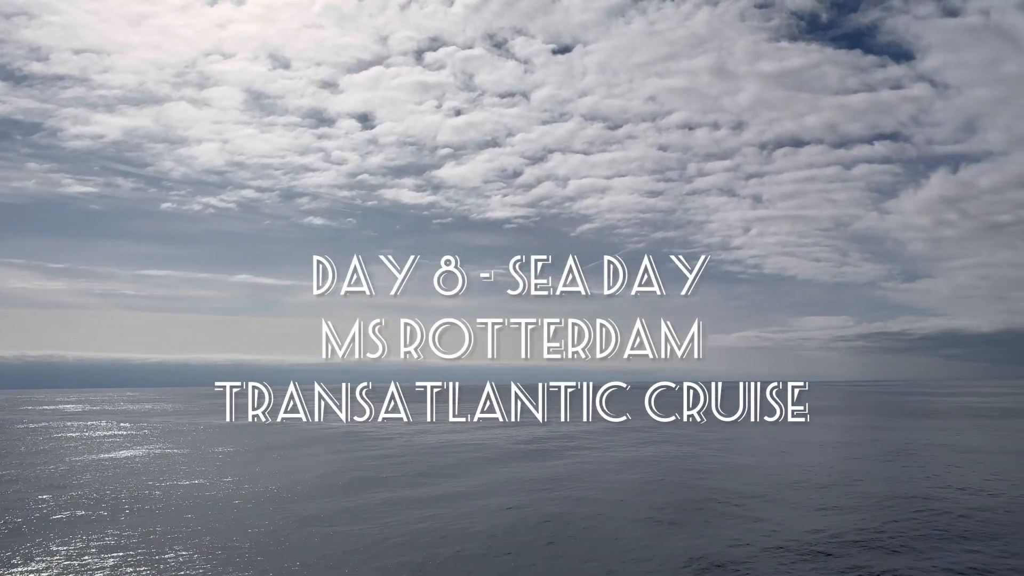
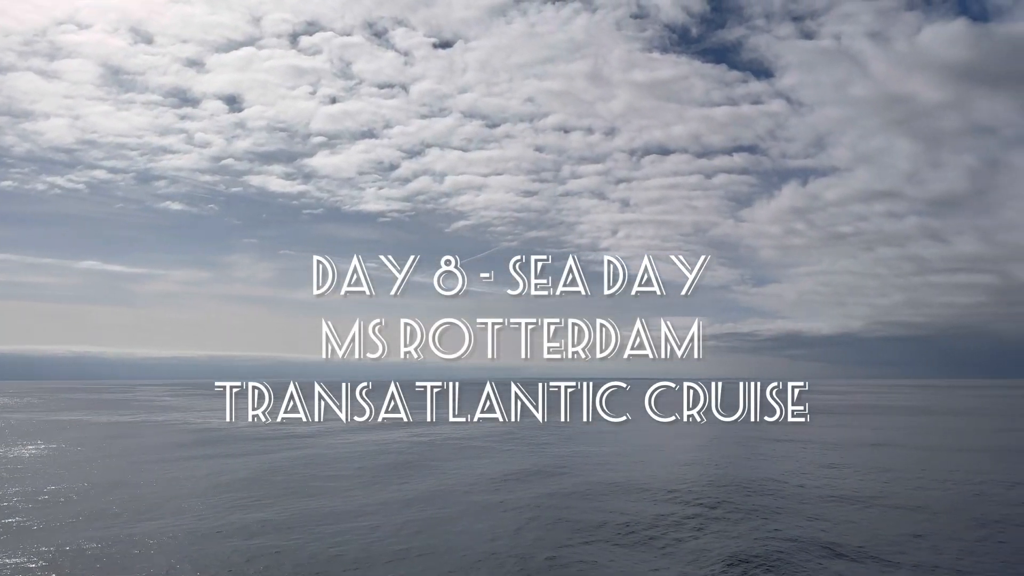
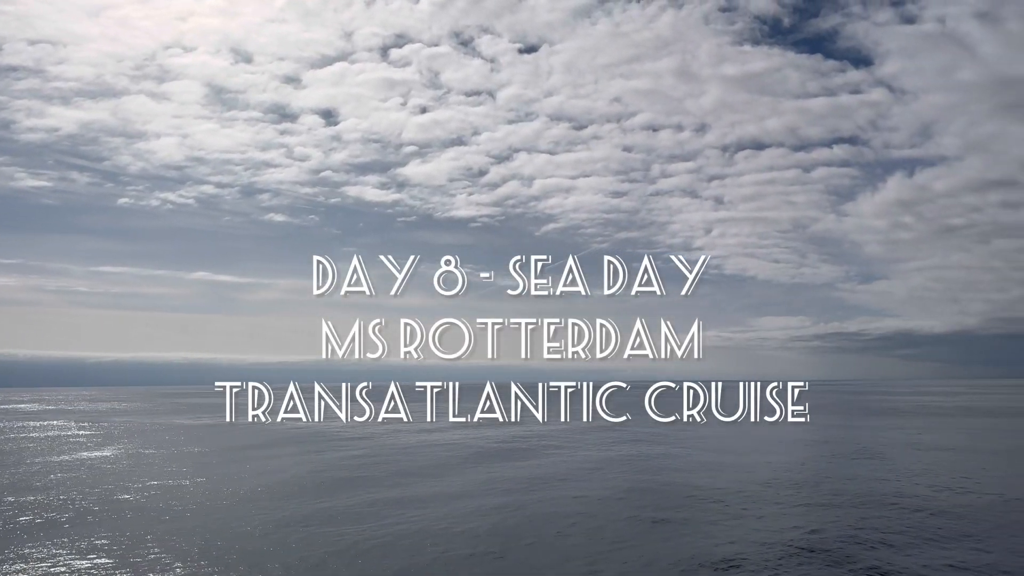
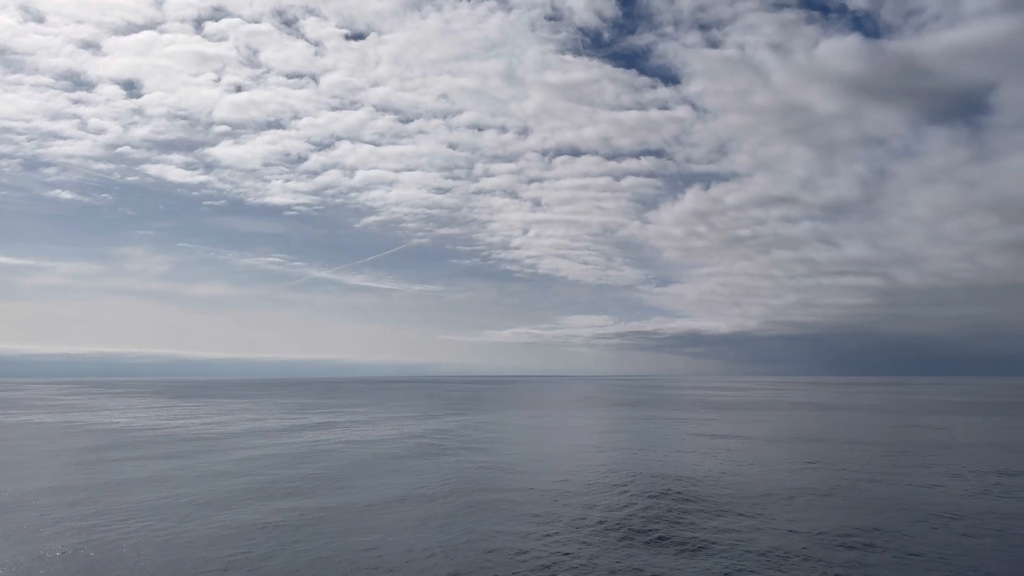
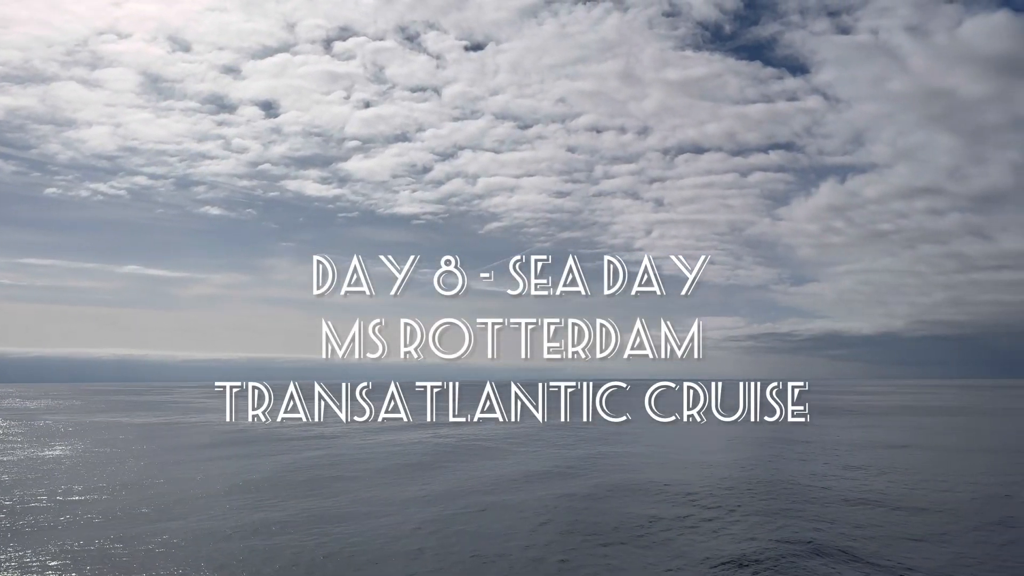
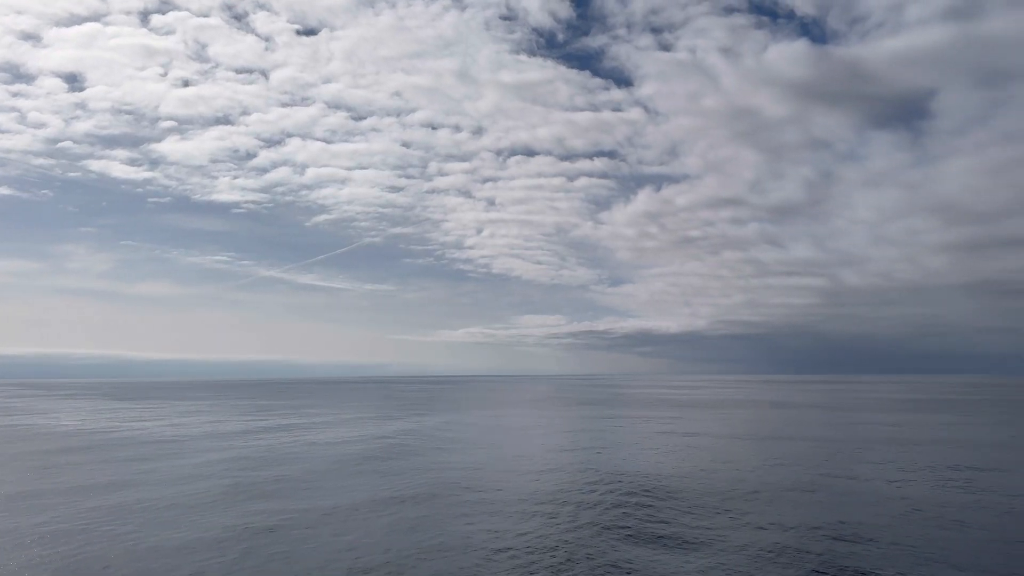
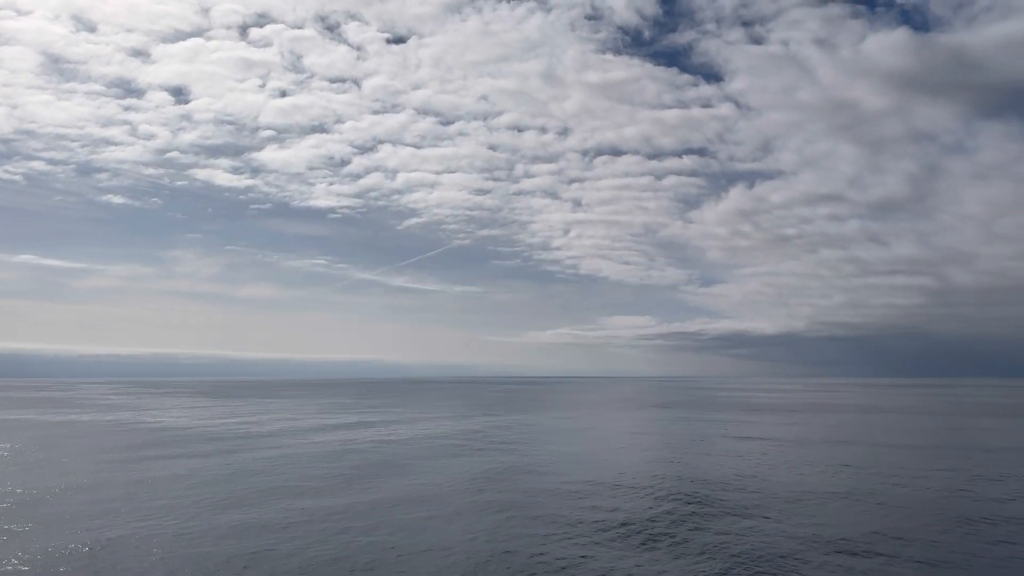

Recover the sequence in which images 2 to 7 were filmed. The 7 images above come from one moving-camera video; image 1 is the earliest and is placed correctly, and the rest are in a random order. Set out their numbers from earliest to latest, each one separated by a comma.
3, 5, 2, 7, 4, 6
